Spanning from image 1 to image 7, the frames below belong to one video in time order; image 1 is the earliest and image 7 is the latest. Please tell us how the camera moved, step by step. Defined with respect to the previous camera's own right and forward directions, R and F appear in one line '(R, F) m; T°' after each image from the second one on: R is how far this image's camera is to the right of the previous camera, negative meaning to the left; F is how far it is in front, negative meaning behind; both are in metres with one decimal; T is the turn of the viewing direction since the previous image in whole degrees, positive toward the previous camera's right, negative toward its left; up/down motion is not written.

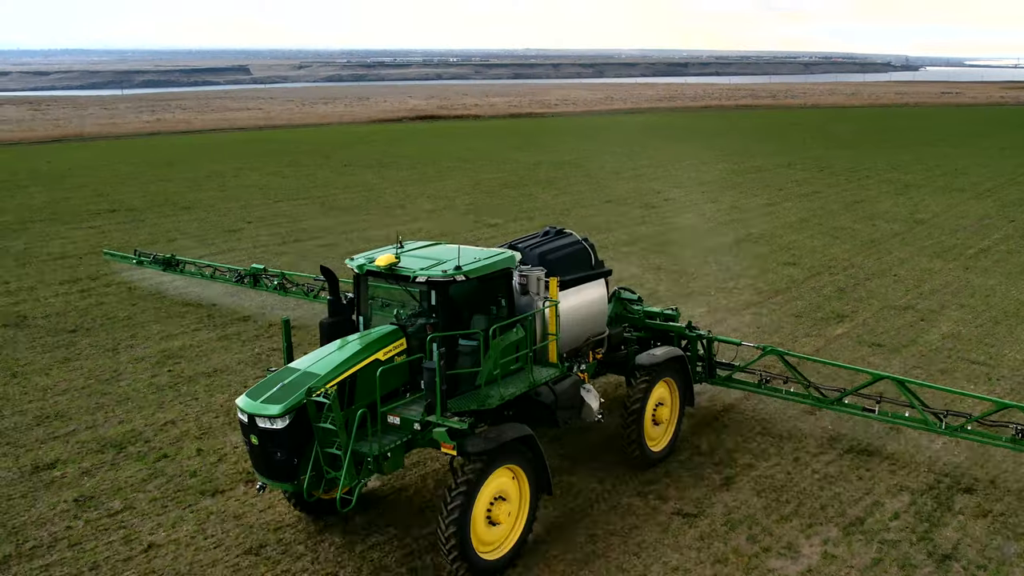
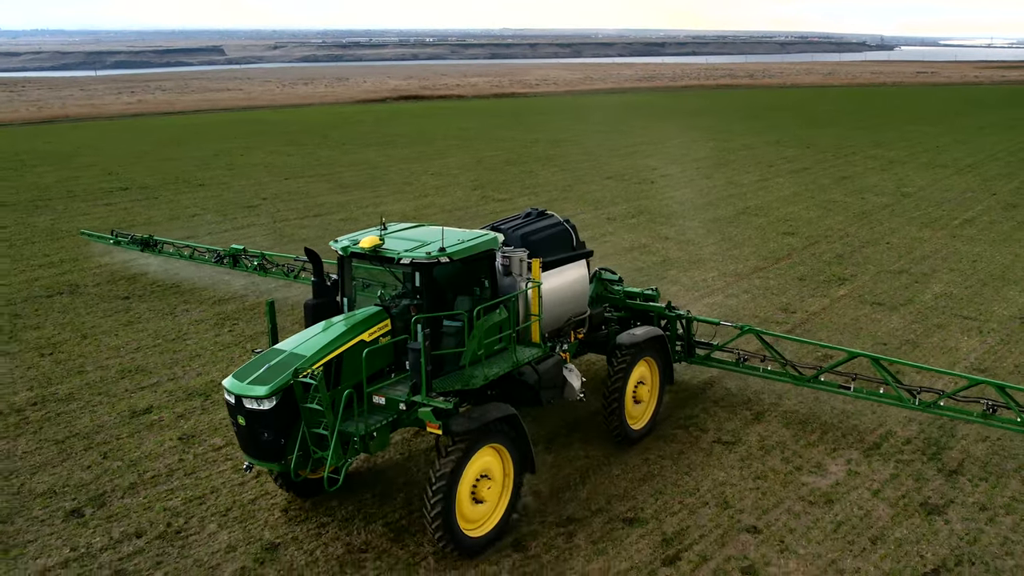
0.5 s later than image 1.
(-0.7, -0.9) m; +1°
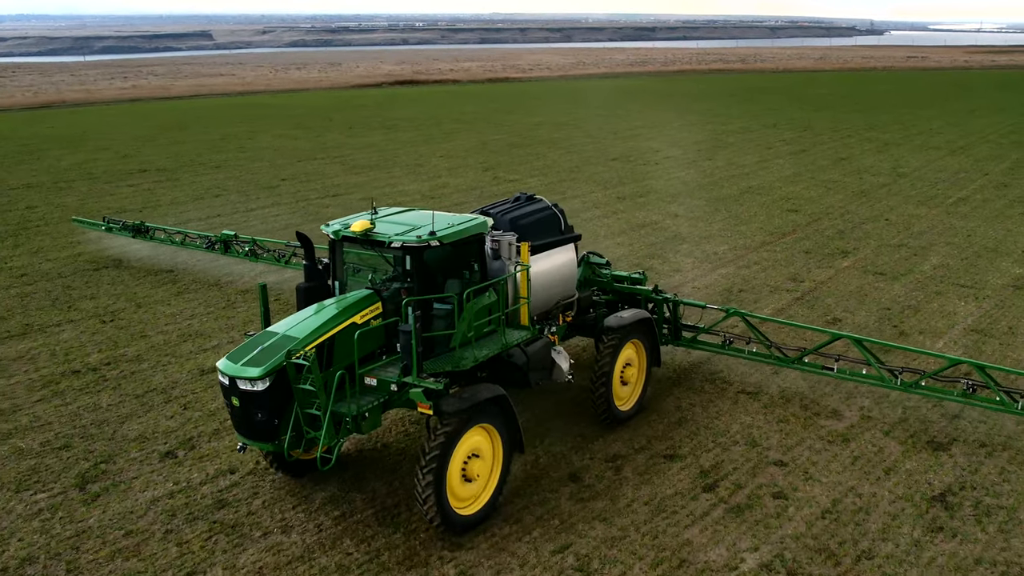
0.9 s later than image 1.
(-0.5, -0.8) m; +1°
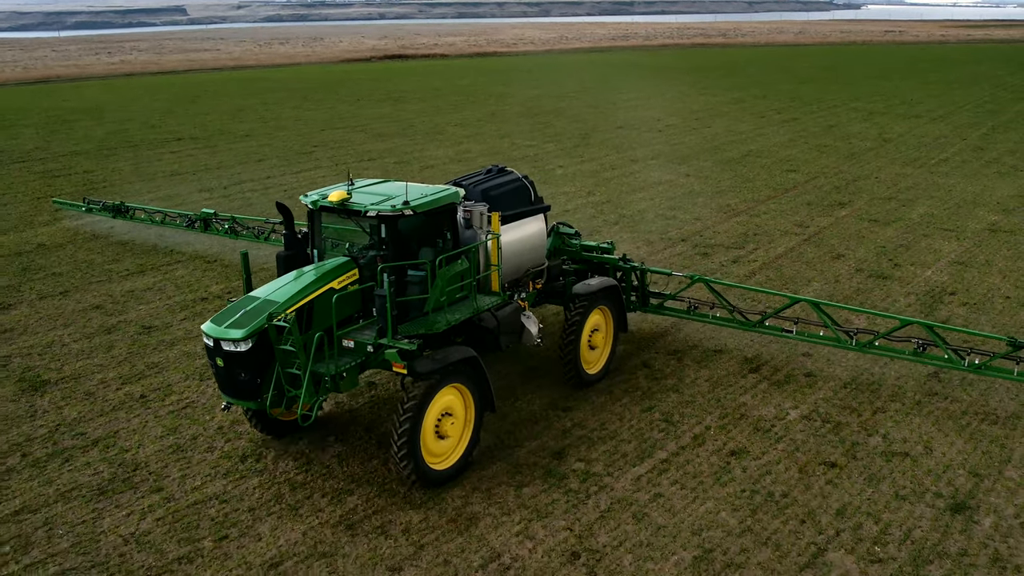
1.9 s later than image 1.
(-1.0, -1.7) m; +1°
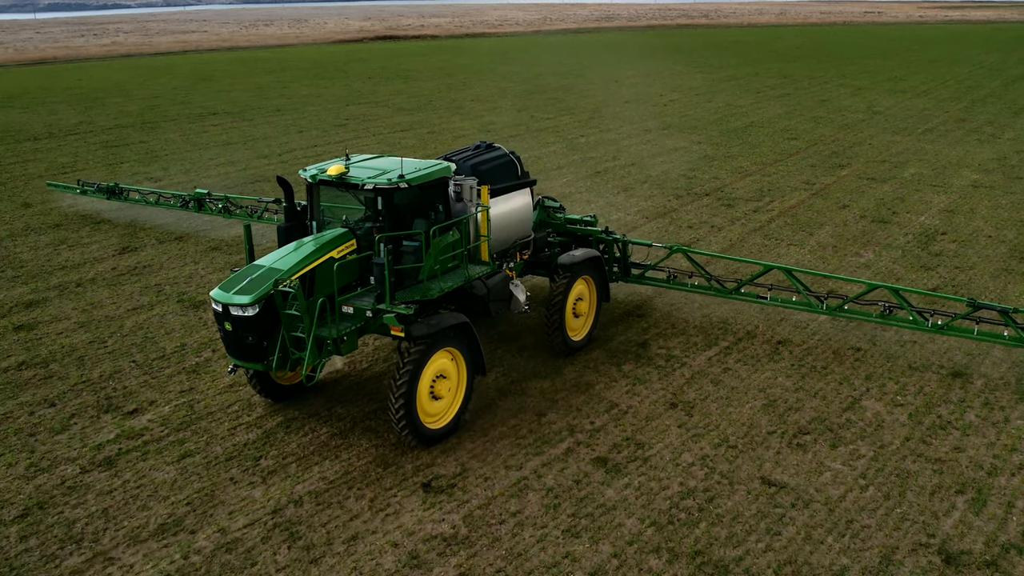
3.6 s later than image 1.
(-1.1, -1.8) m; +1°
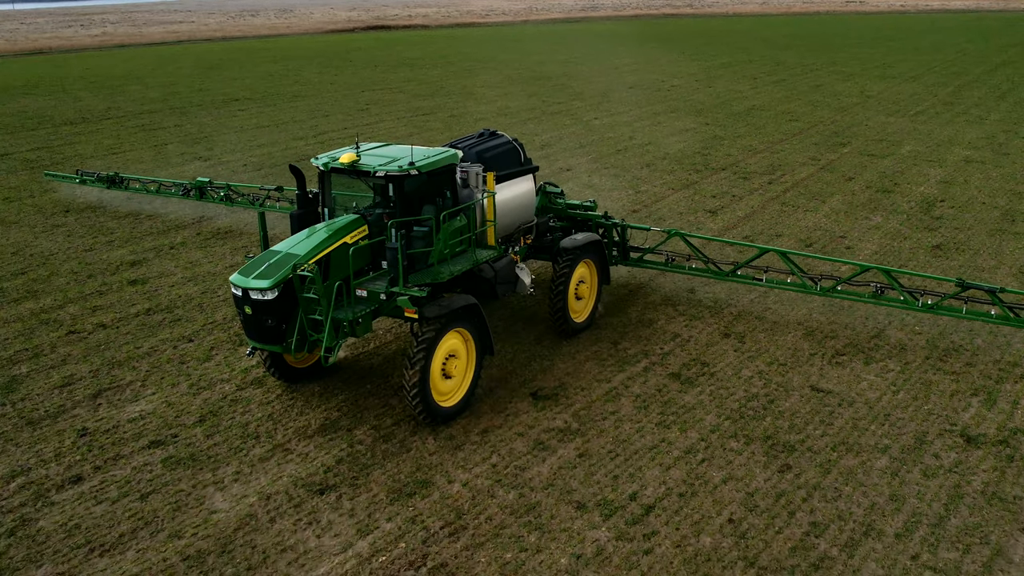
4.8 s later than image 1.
(-1.0, -1.3) m; +1°
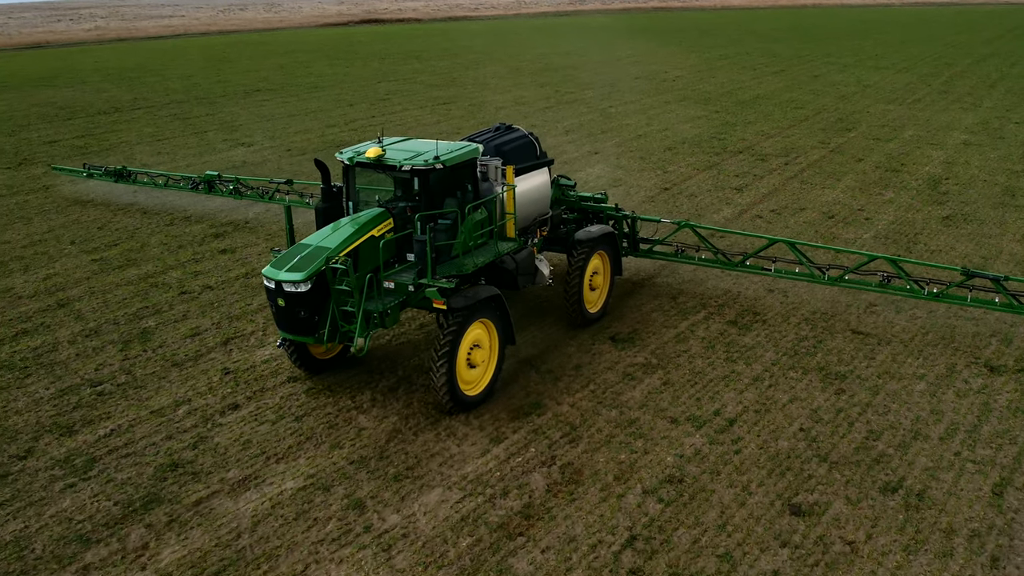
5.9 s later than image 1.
(-1.0, -1.1) m; +1°
